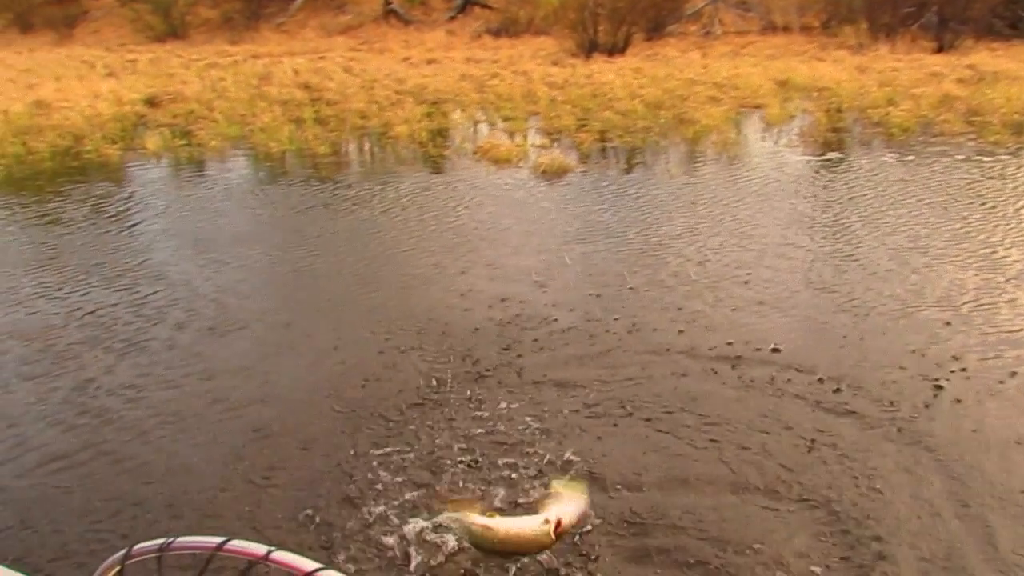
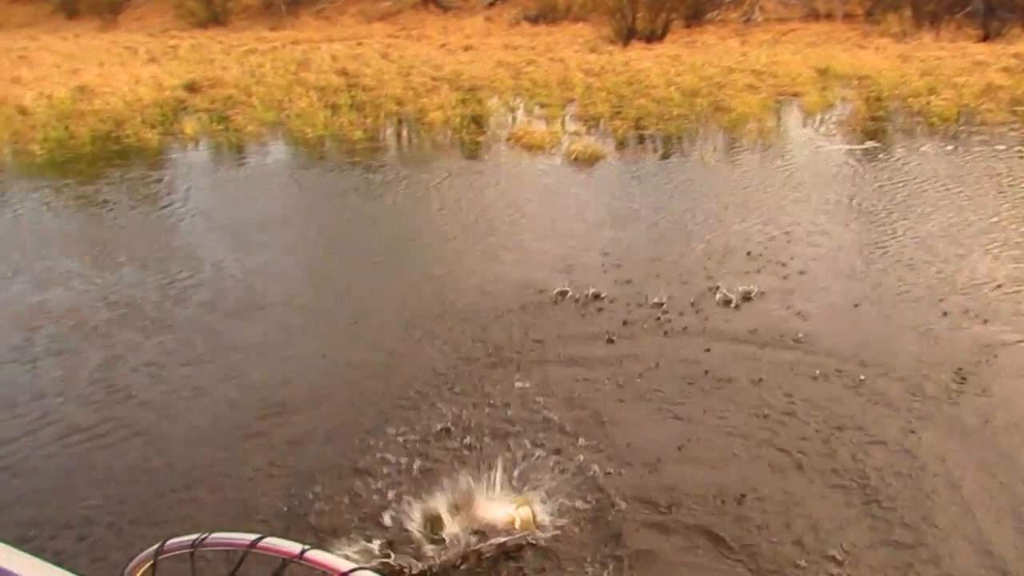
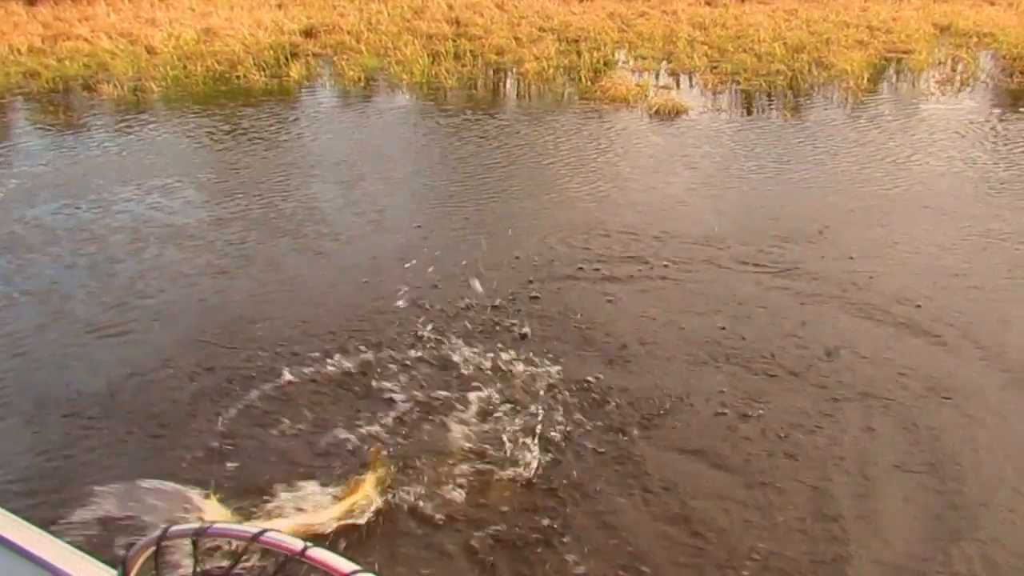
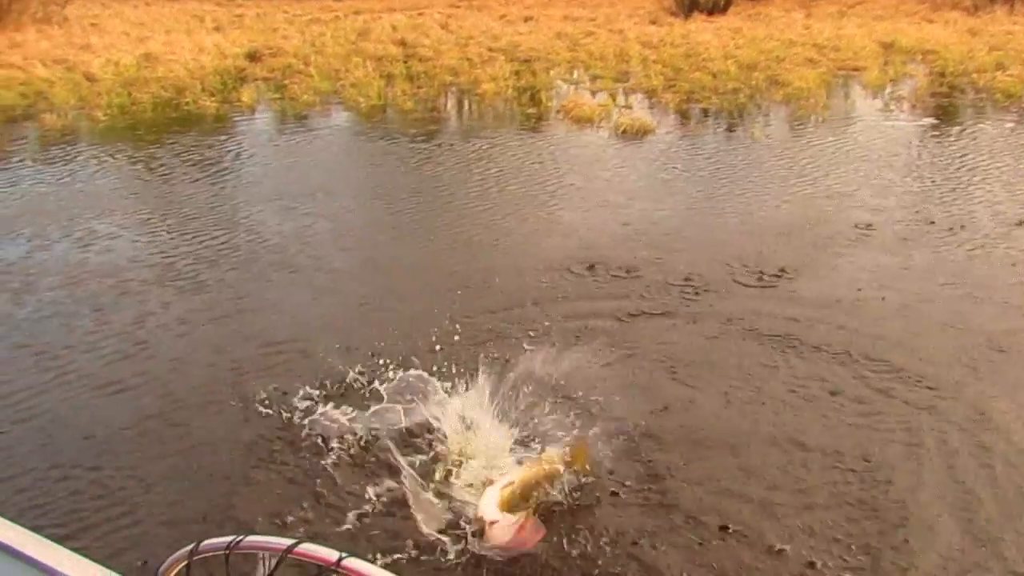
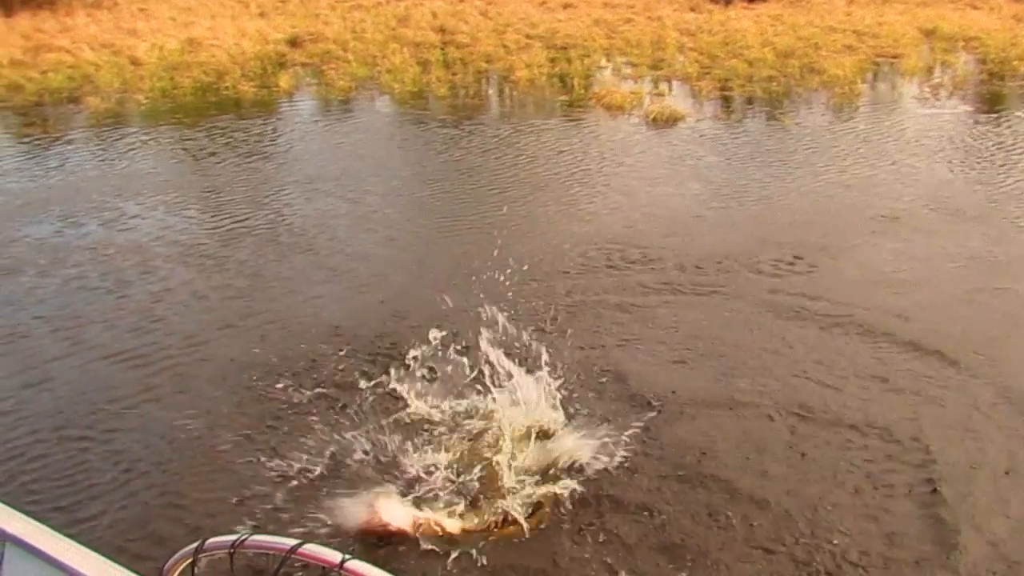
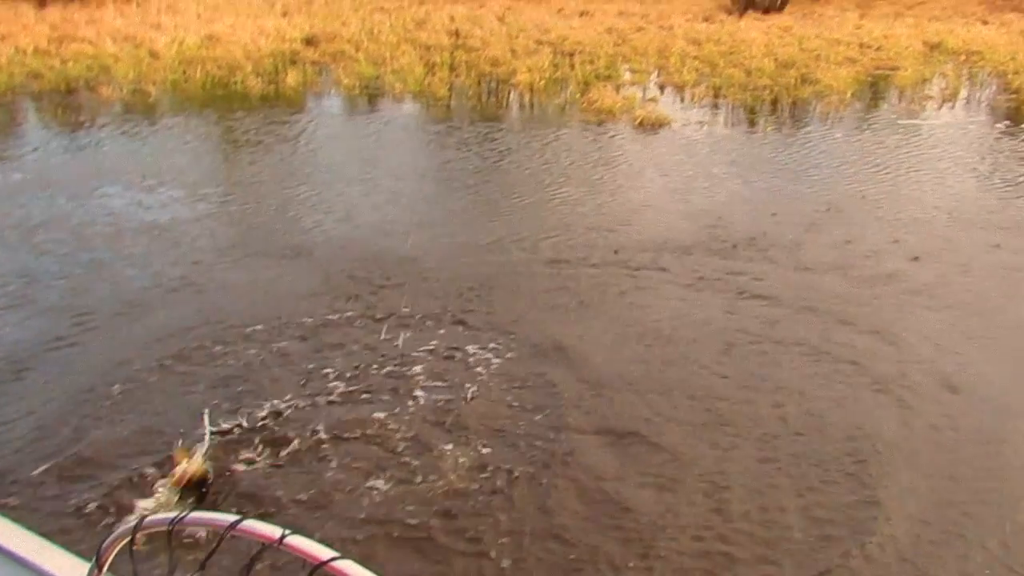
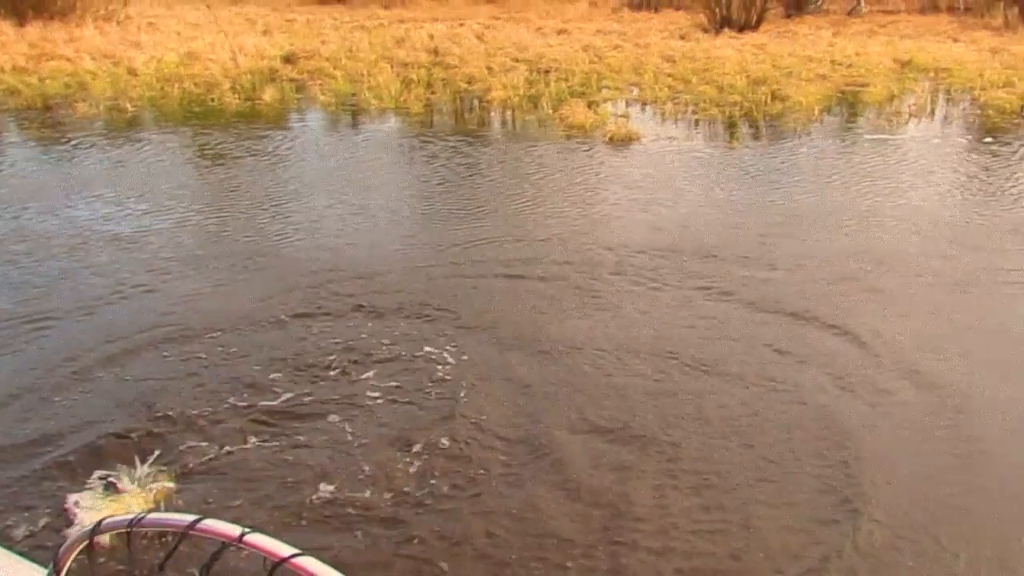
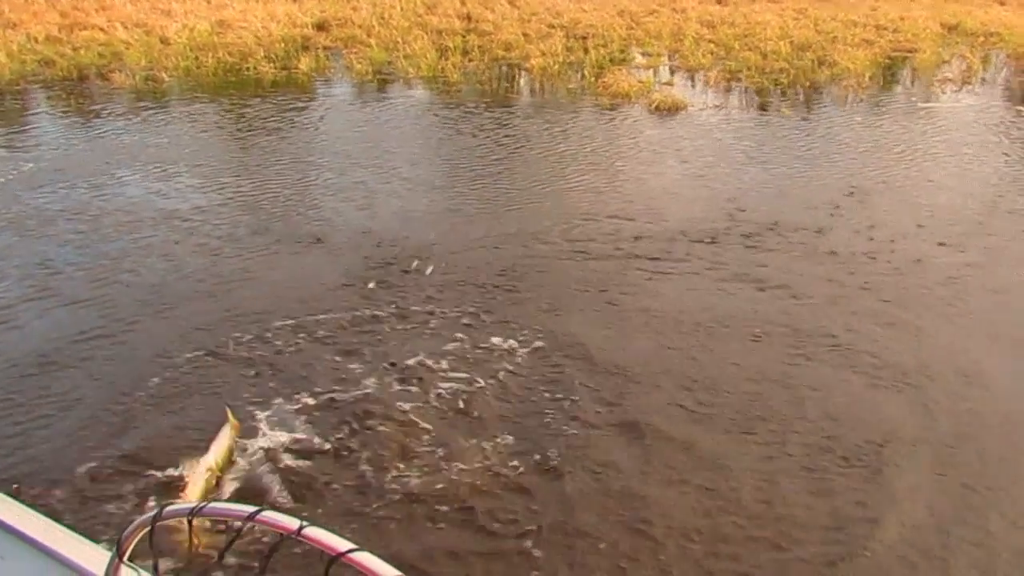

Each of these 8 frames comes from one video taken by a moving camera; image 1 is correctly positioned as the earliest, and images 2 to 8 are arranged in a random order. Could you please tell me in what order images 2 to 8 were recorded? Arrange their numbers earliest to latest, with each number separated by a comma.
2, 4, 5, 3, 8, 6, 7
